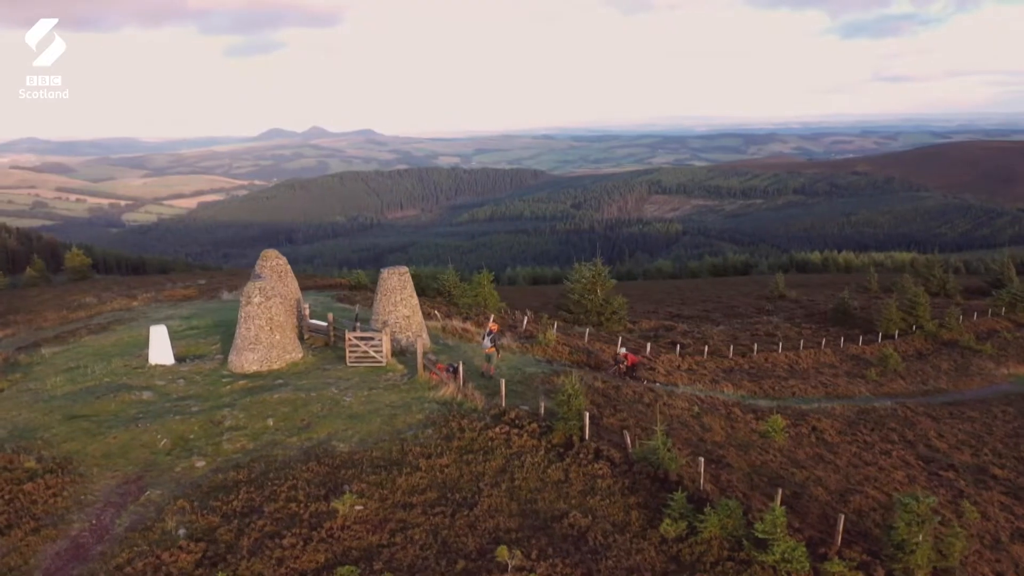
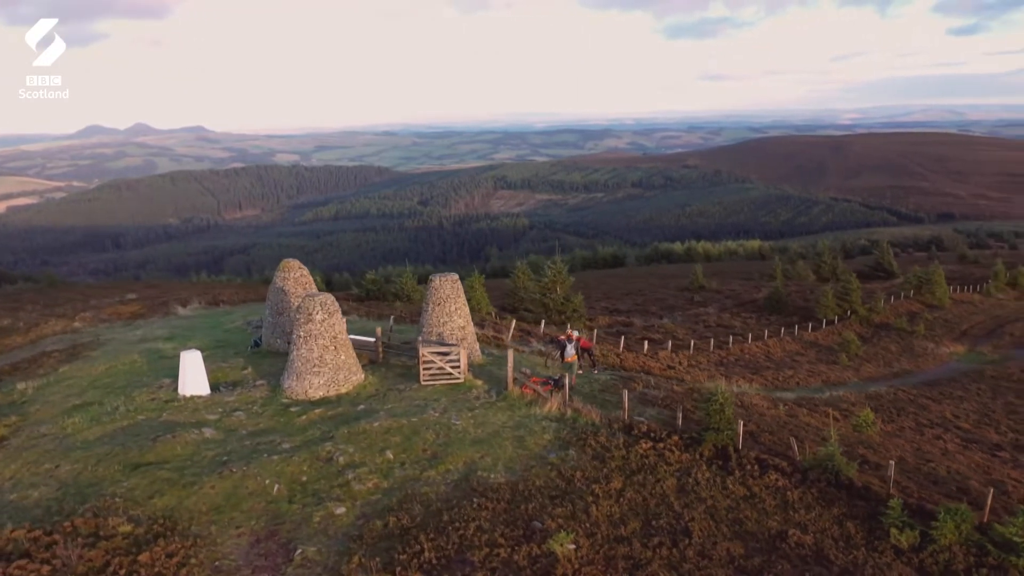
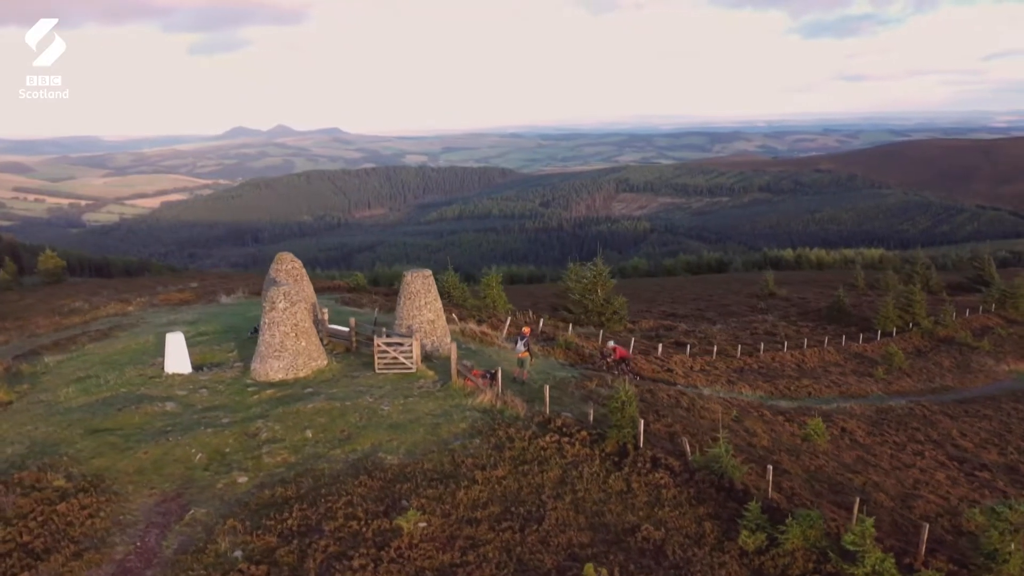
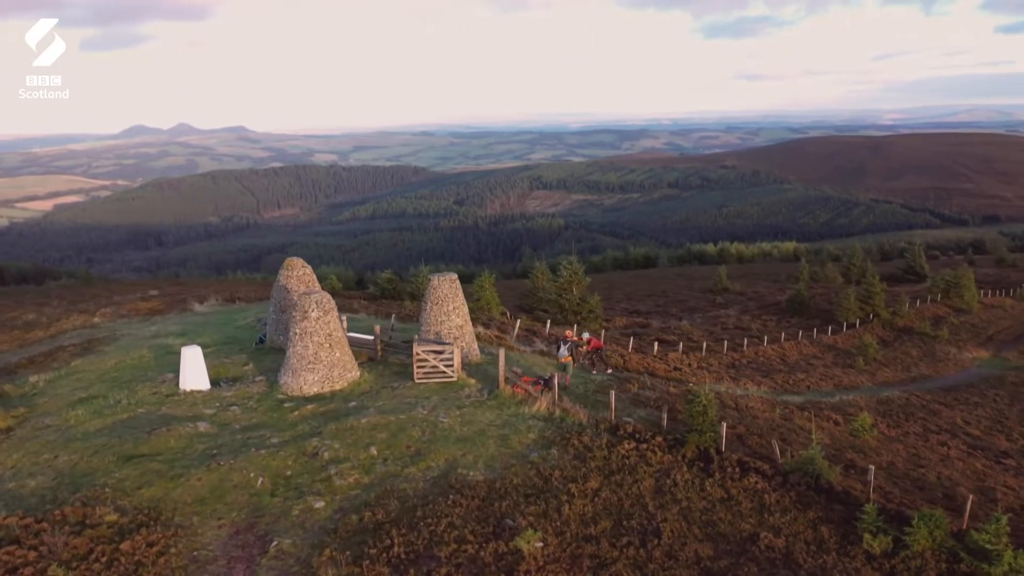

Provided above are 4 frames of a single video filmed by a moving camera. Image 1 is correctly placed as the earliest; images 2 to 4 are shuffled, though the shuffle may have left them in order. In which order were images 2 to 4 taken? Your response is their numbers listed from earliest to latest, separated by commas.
3, 4, 2
